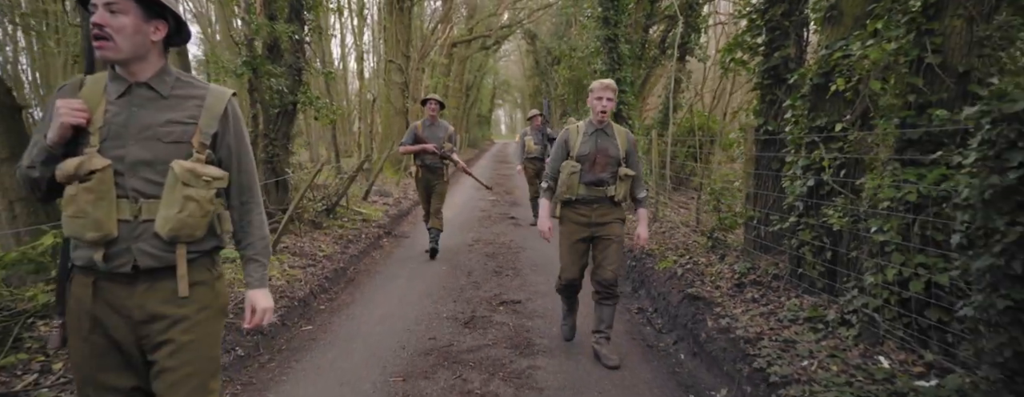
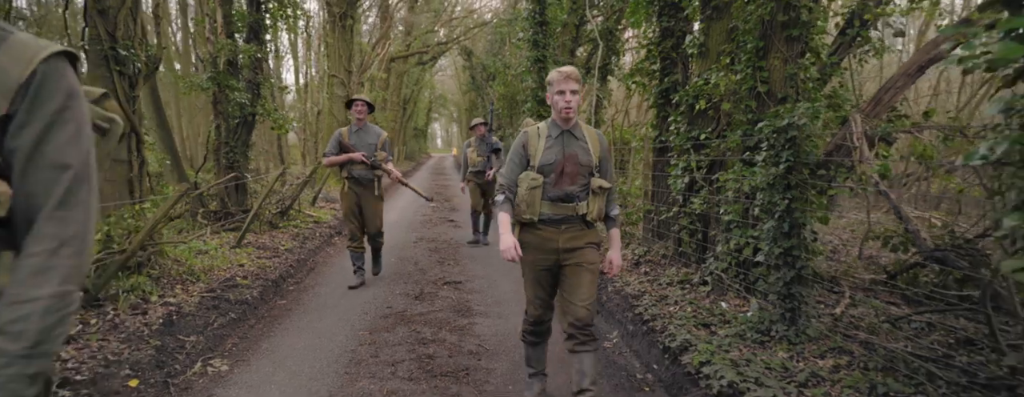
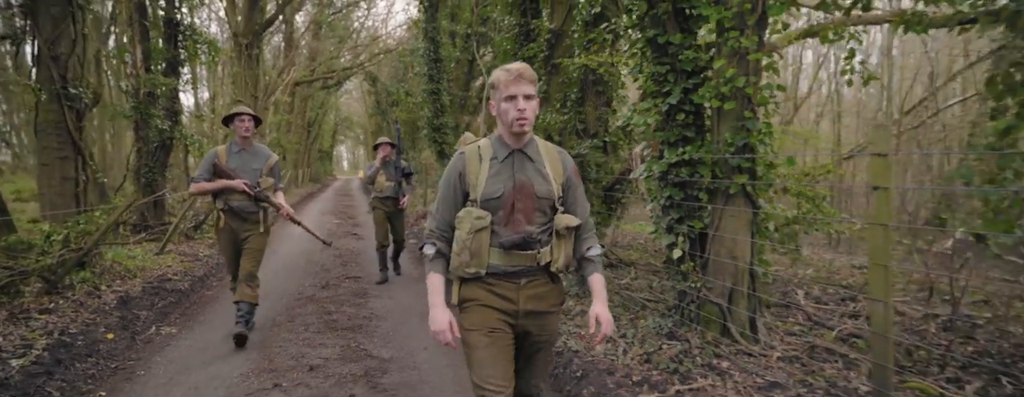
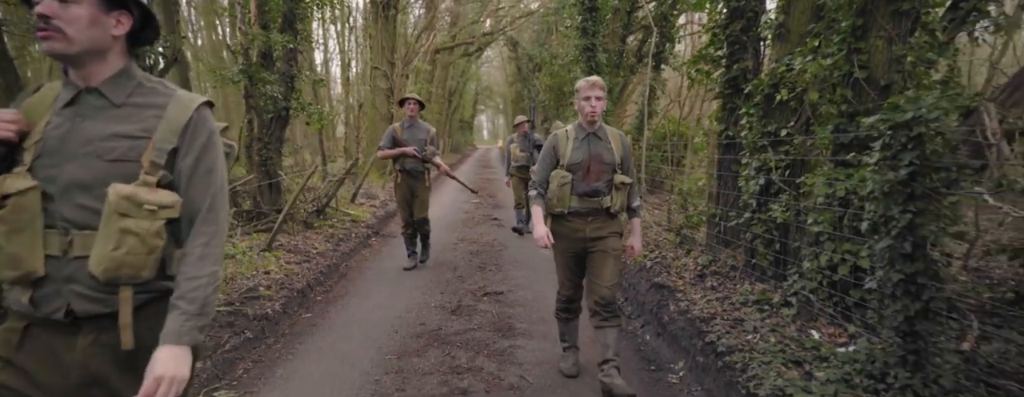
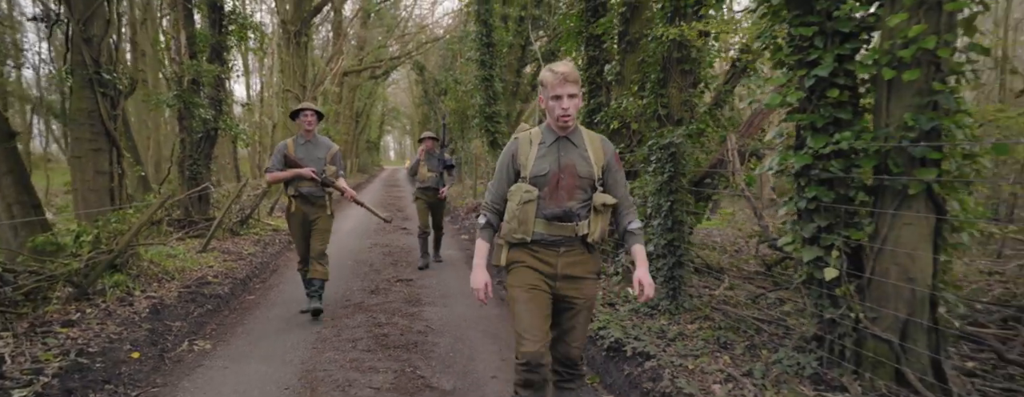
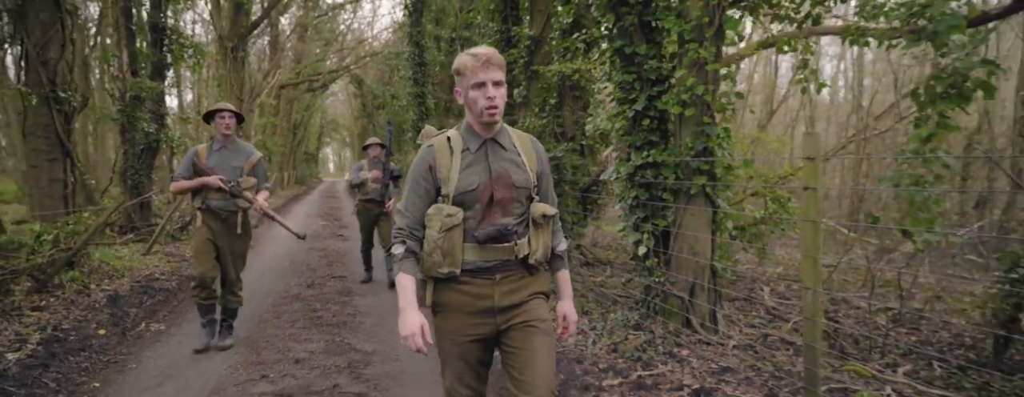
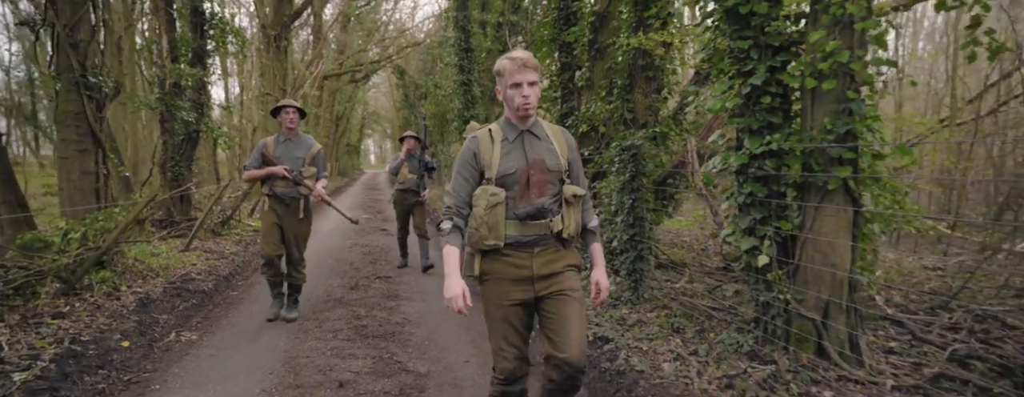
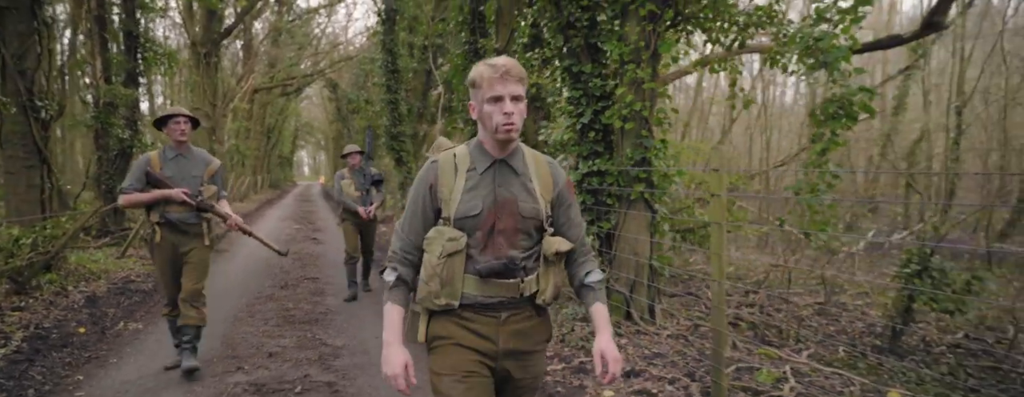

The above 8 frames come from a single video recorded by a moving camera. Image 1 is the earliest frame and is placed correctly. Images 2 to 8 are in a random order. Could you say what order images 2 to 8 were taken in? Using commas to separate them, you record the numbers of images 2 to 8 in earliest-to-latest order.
4, 2, 5, 7, 3, 6, 8
